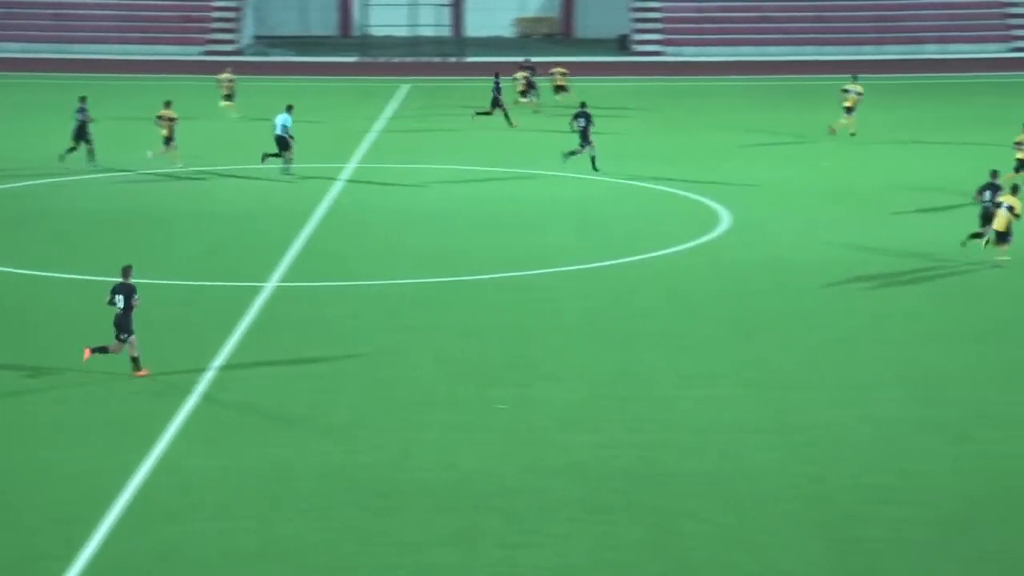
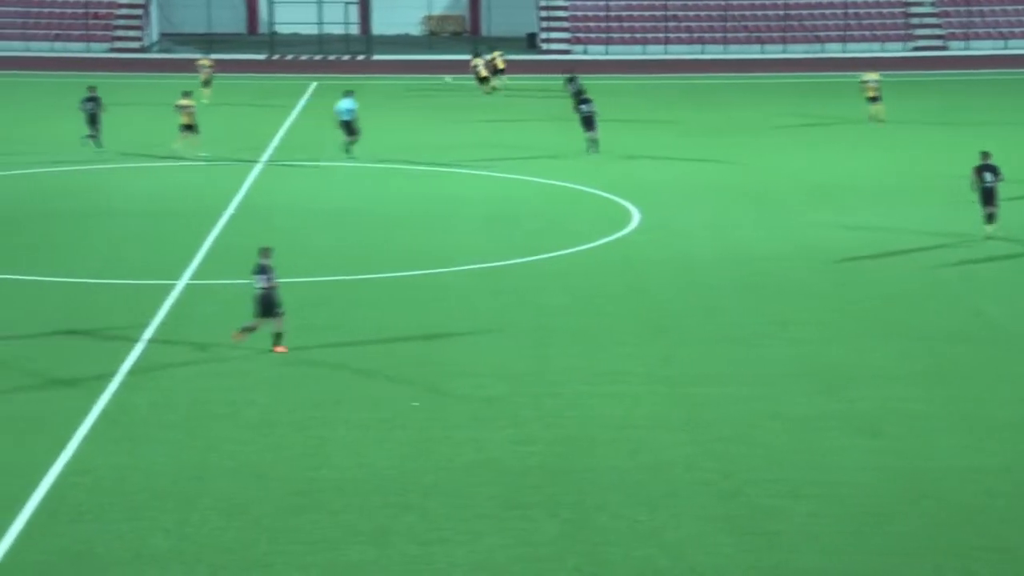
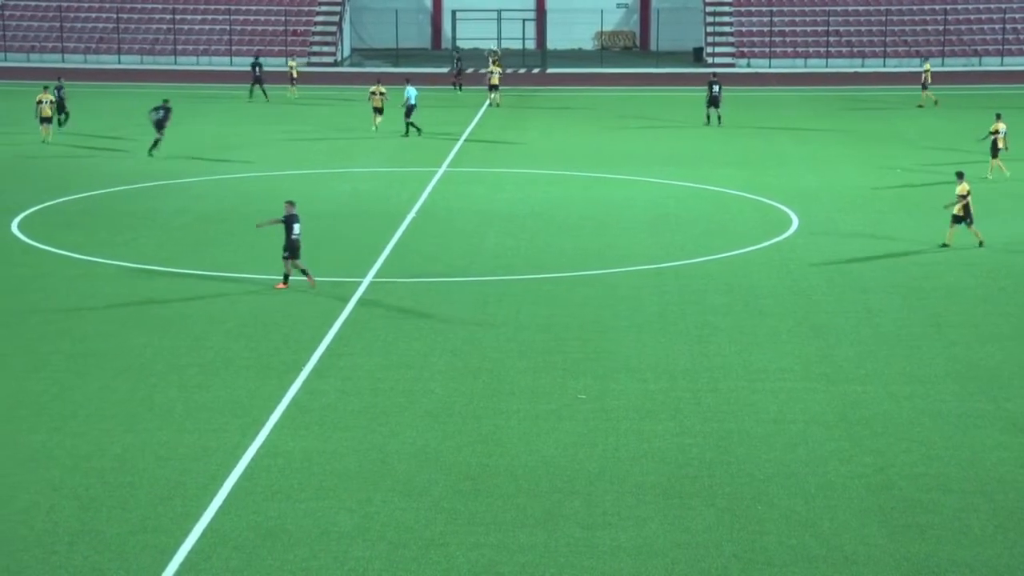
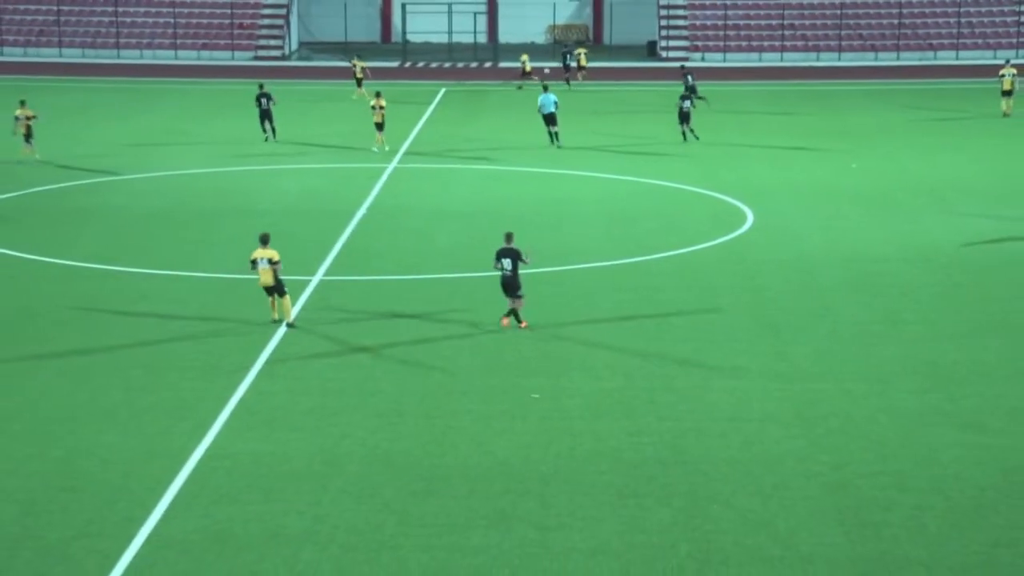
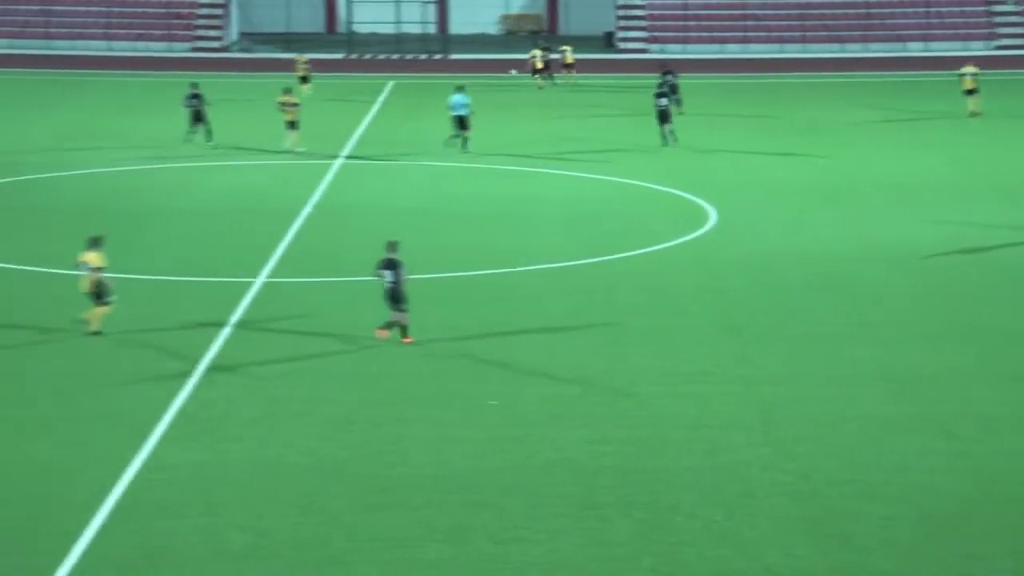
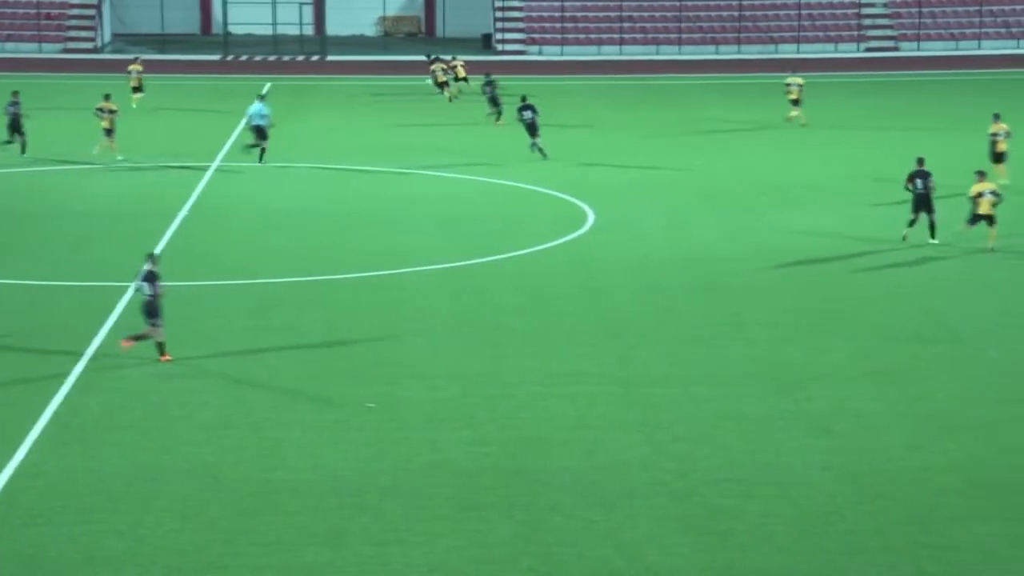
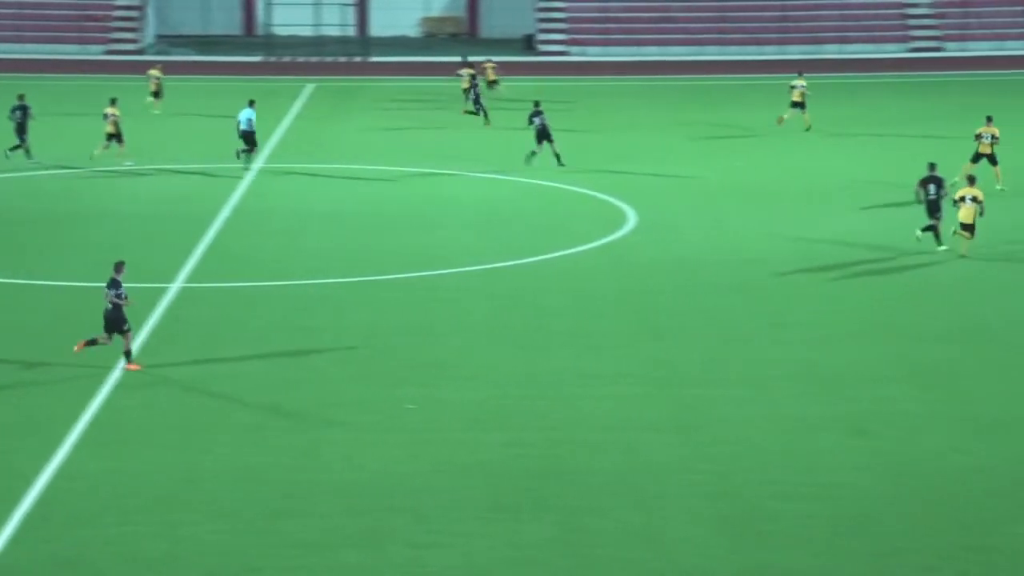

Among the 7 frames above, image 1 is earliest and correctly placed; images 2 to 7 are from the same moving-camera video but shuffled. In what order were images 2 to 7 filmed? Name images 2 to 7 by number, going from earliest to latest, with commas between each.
7, 6, 2, 5, 4, 3
